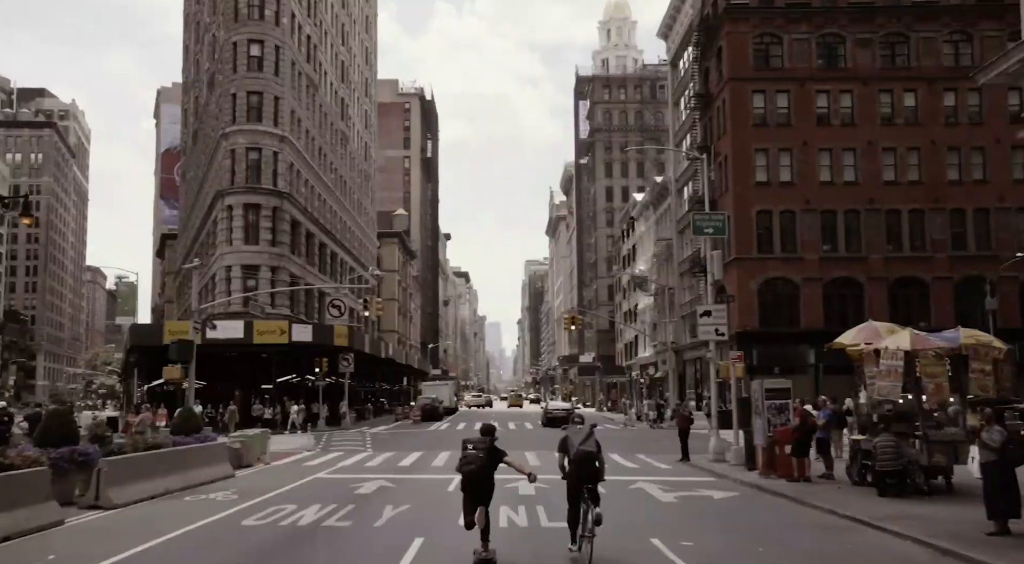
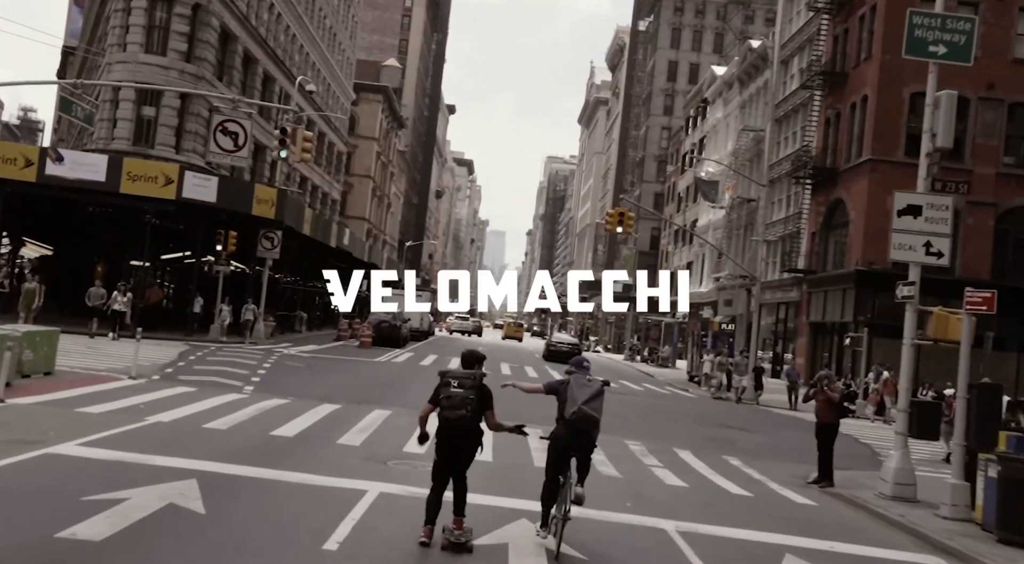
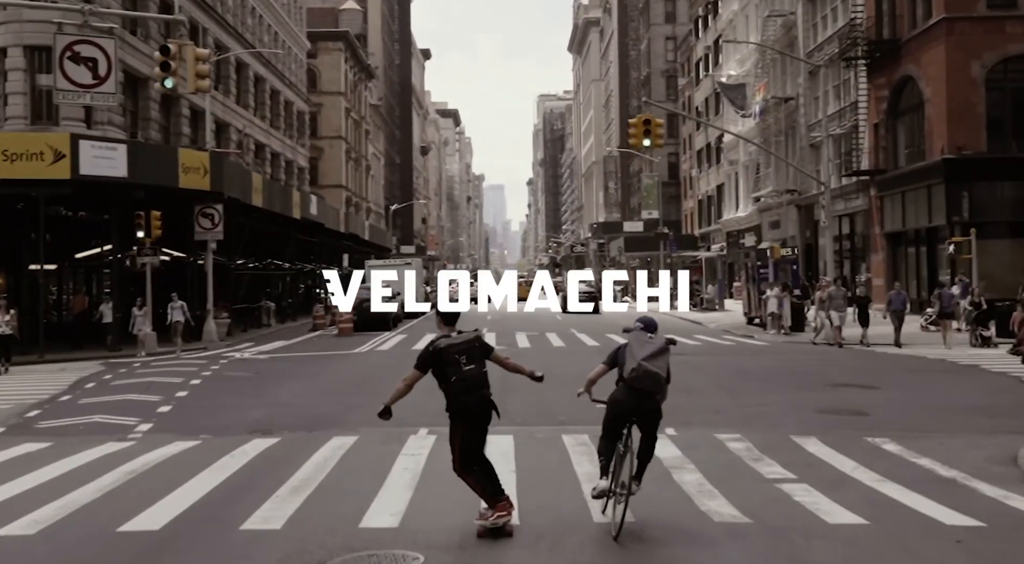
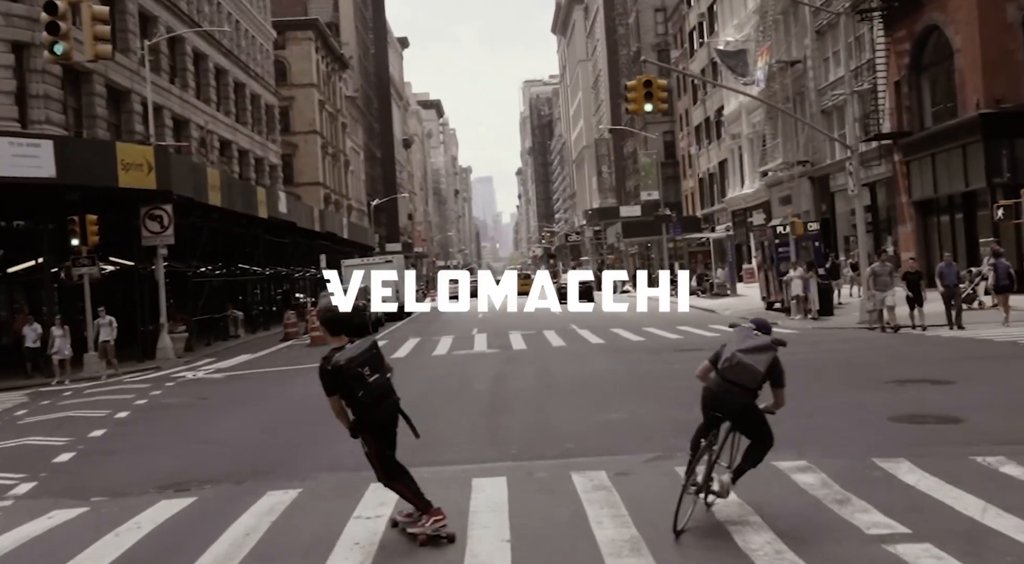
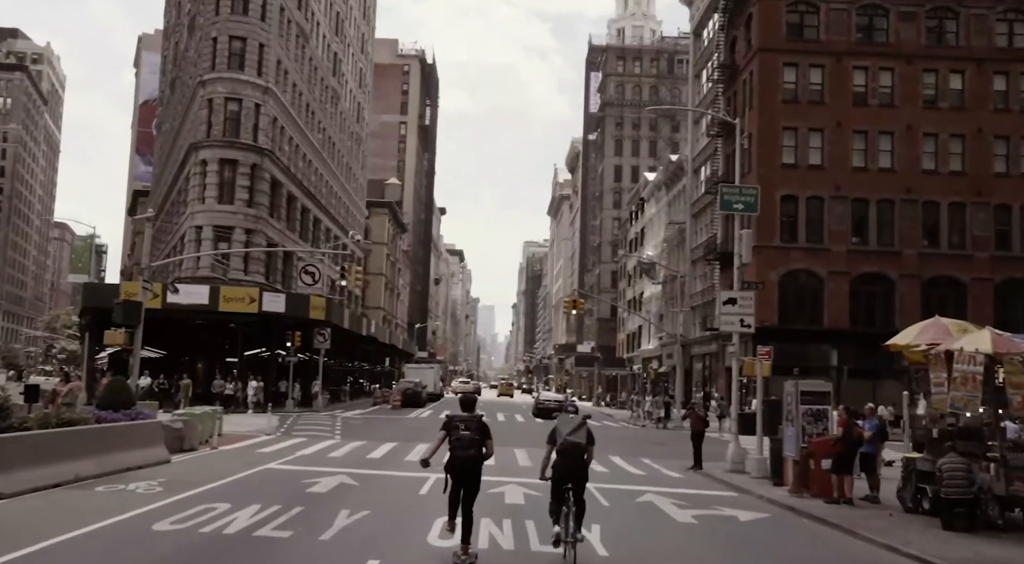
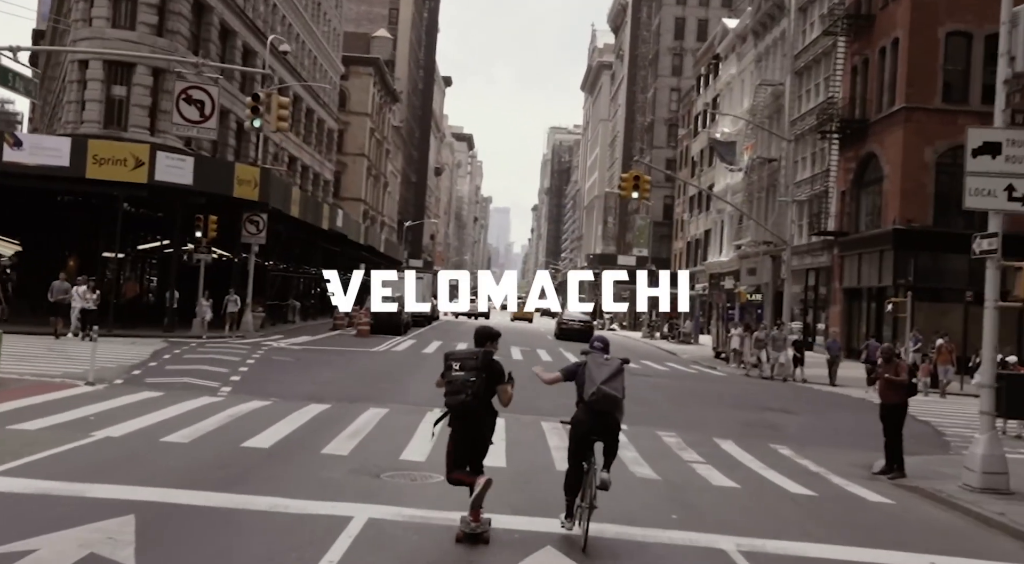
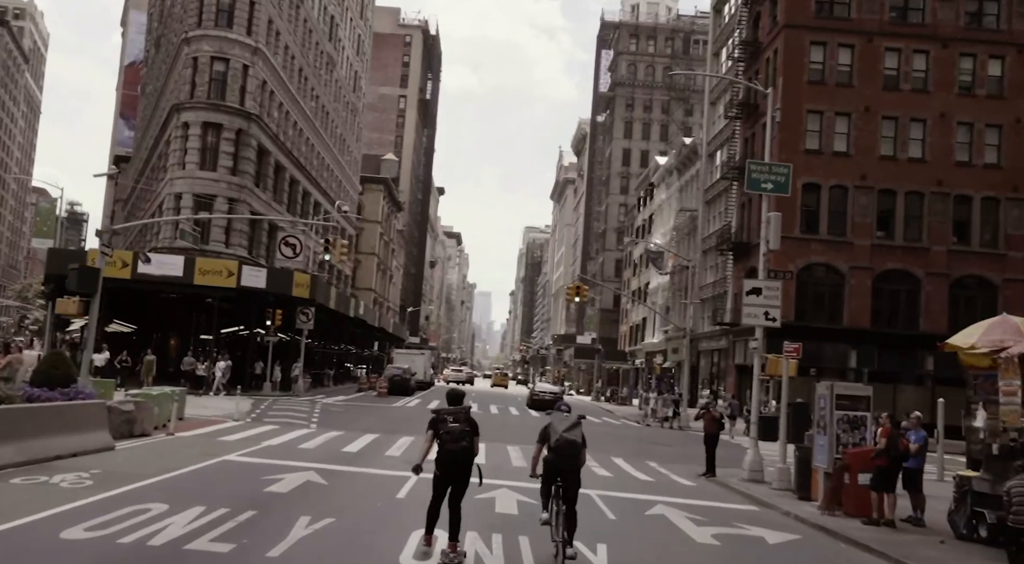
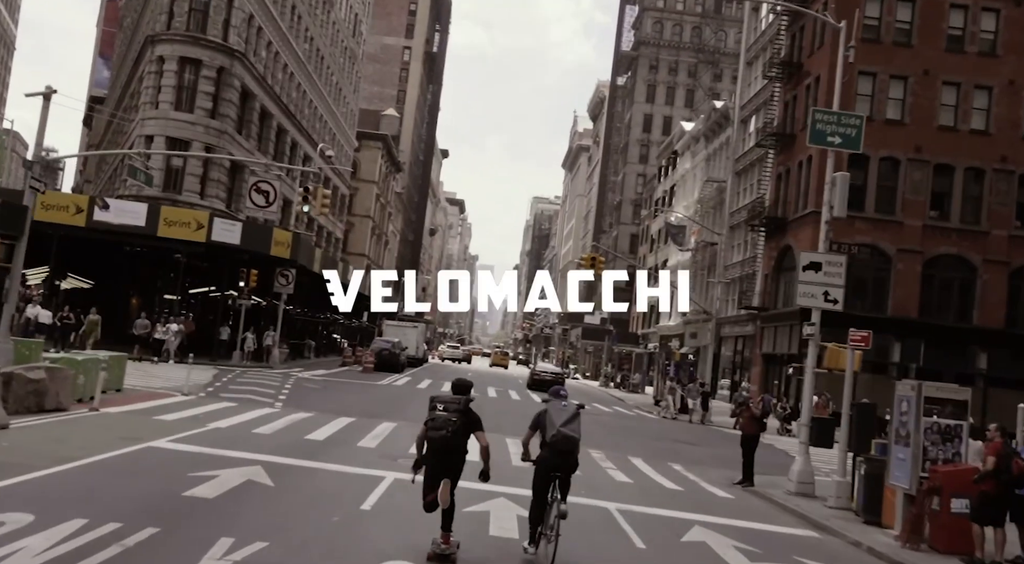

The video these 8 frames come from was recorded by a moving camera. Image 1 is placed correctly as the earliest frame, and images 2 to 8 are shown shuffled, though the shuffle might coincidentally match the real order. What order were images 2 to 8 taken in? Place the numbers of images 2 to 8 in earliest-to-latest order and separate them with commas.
5, 7, 8, 2, 6, 3, 4
